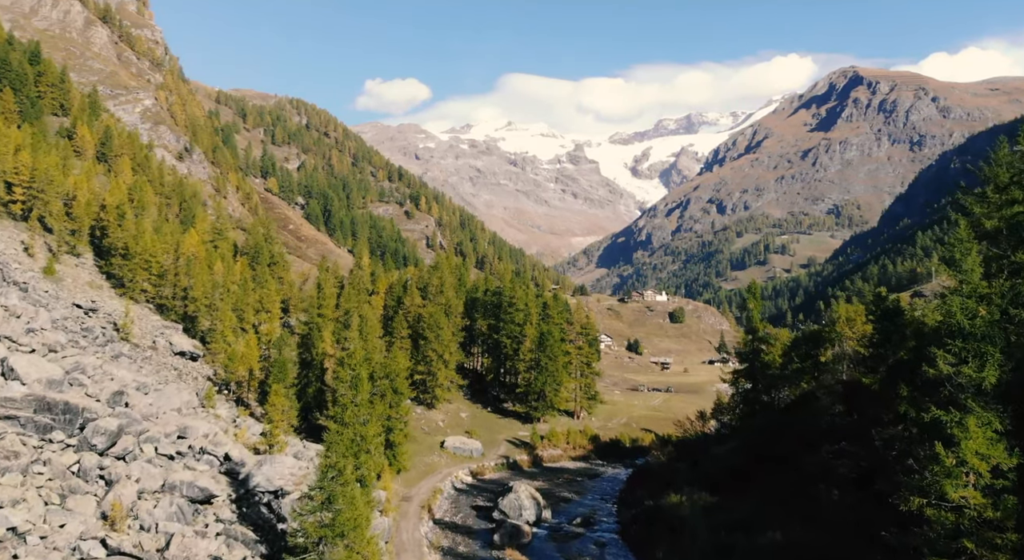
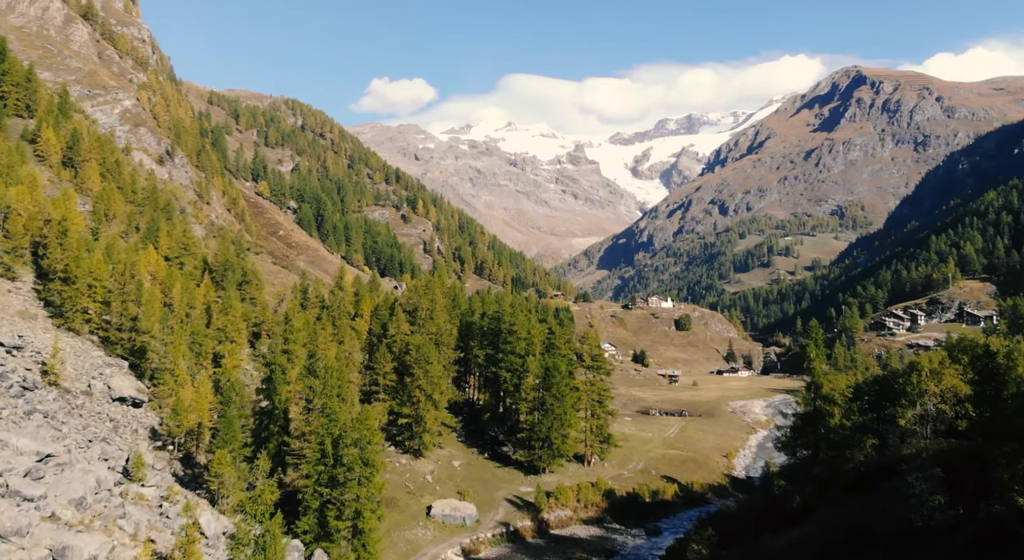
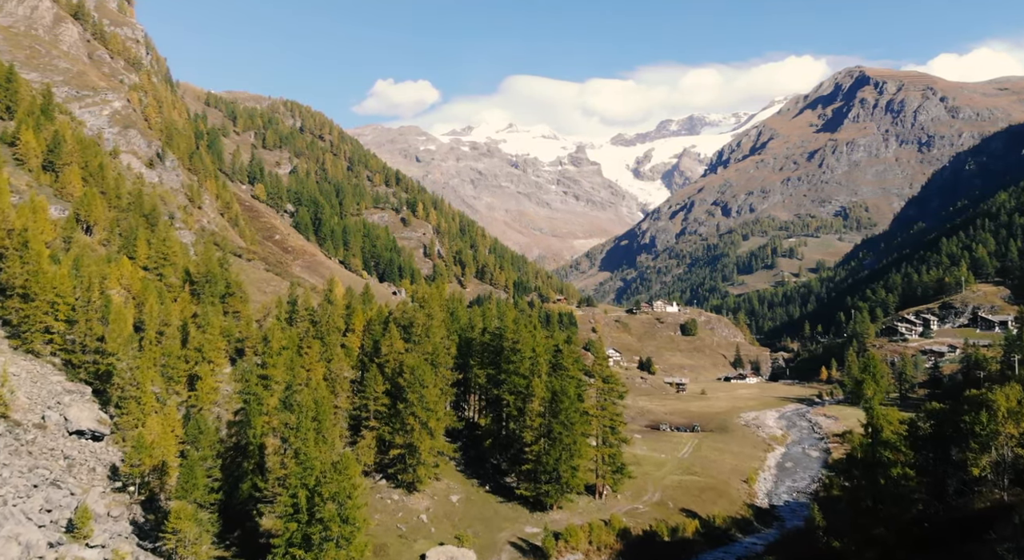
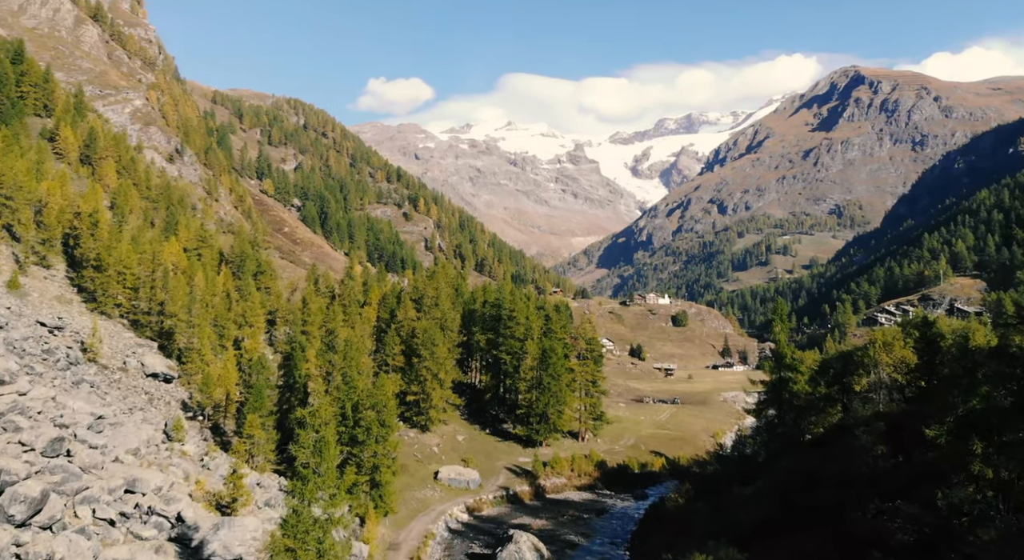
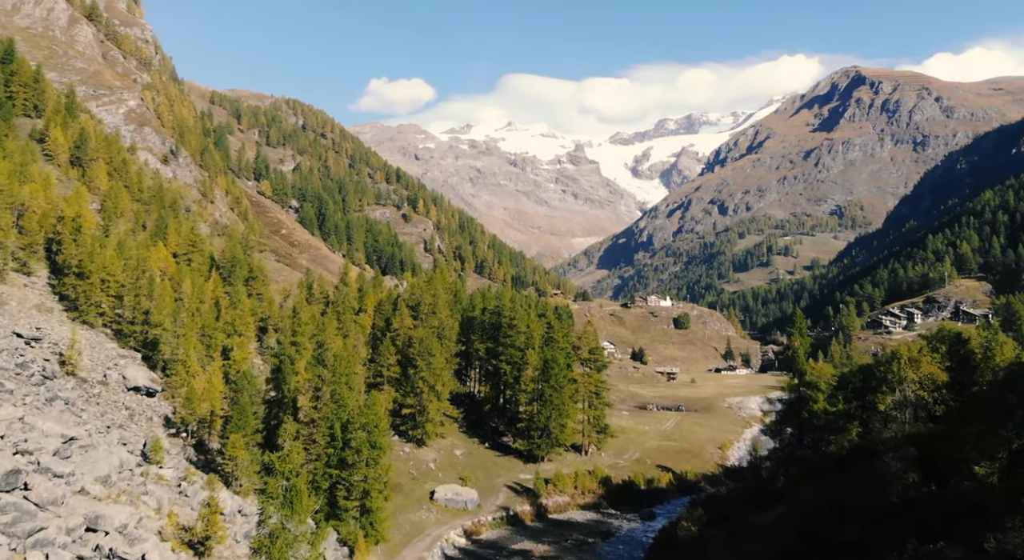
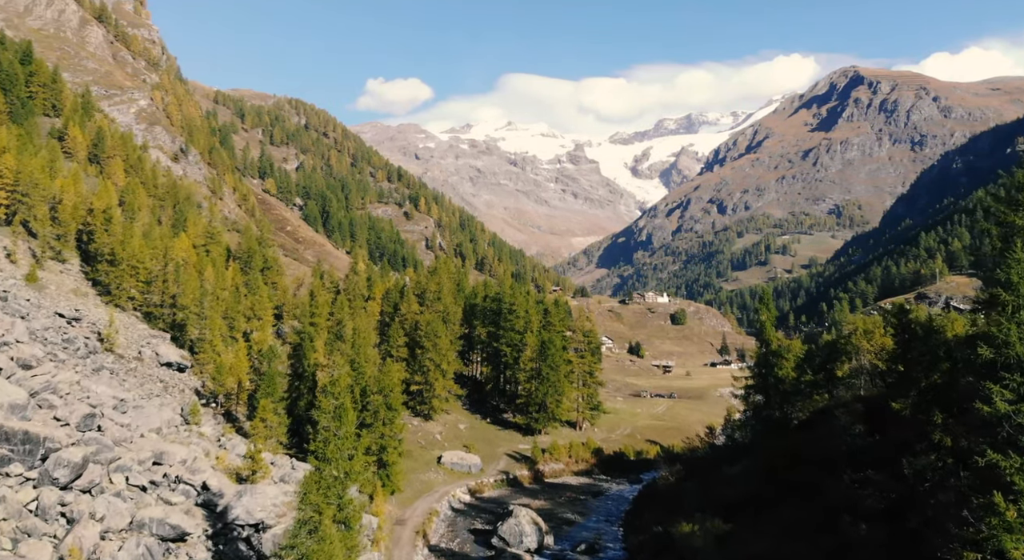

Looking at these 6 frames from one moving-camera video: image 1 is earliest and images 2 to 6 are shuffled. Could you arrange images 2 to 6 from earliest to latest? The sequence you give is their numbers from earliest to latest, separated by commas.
6, 4, 5, 2, 3
